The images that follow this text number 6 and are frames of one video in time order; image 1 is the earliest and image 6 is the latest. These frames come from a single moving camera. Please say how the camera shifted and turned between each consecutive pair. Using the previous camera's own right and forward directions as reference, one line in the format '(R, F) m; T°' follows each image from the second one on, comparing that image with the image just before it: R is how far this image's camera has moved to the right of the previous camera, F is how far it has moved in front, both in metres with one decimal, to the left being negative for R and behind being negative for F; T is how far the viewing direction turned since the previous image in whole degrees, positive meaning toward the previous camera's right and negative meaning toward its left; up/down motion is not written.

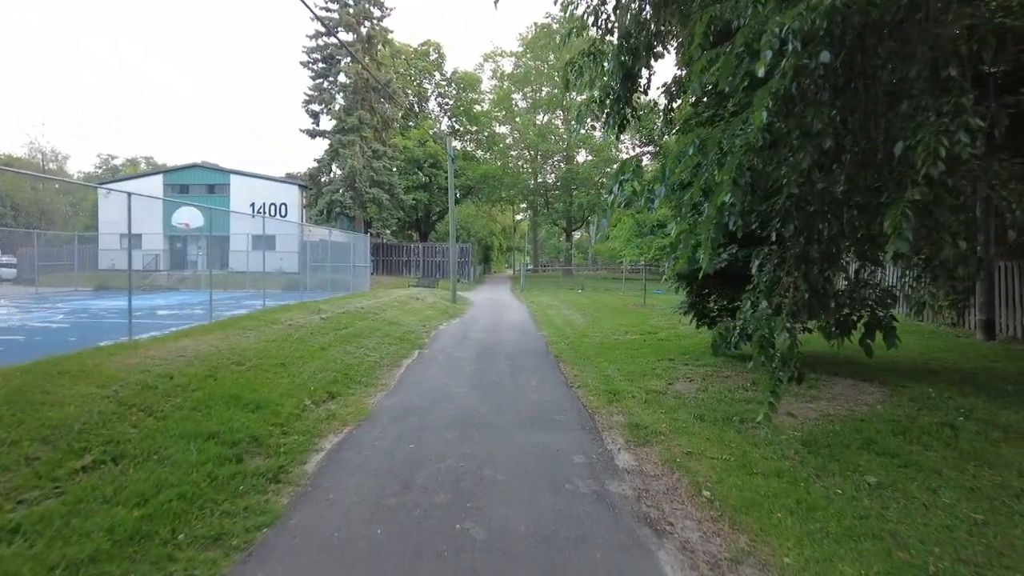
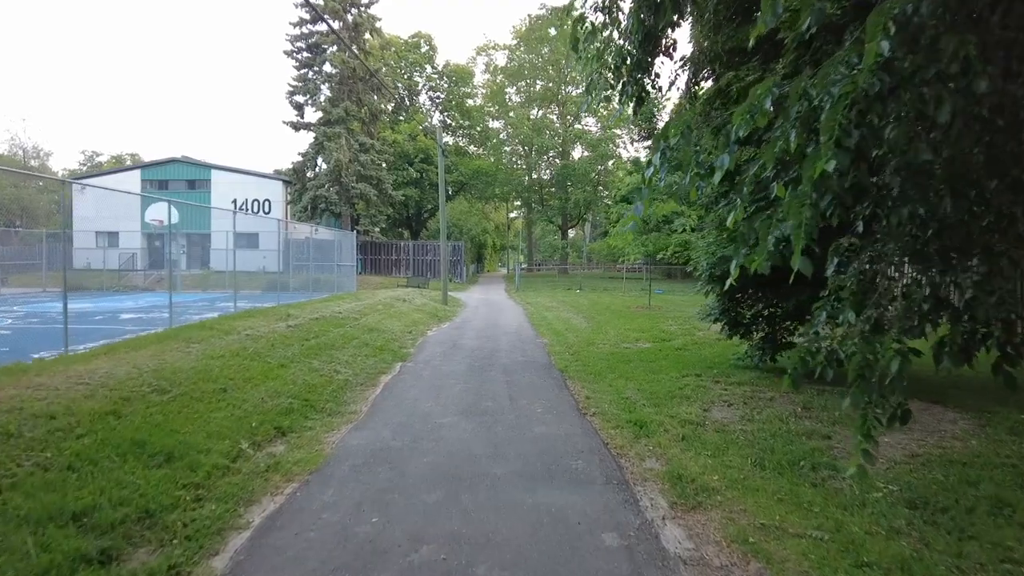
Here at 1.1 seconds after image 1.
(-0.1, +1.5) m; +1°
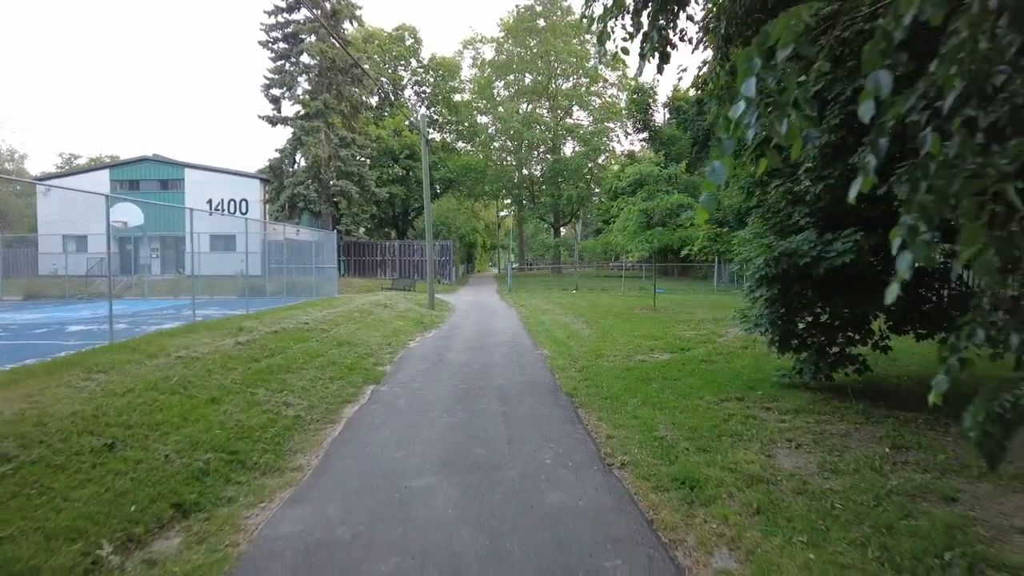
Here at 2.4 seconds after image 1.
(0.0, +1.7) m; +1°
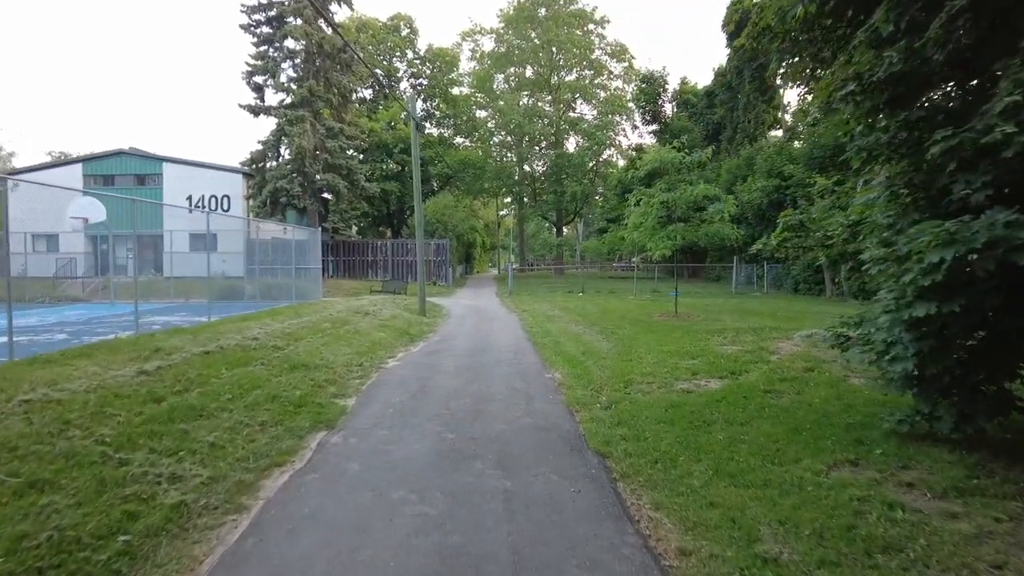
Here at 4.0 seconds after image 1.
(0.0, +2.3) m; 0°
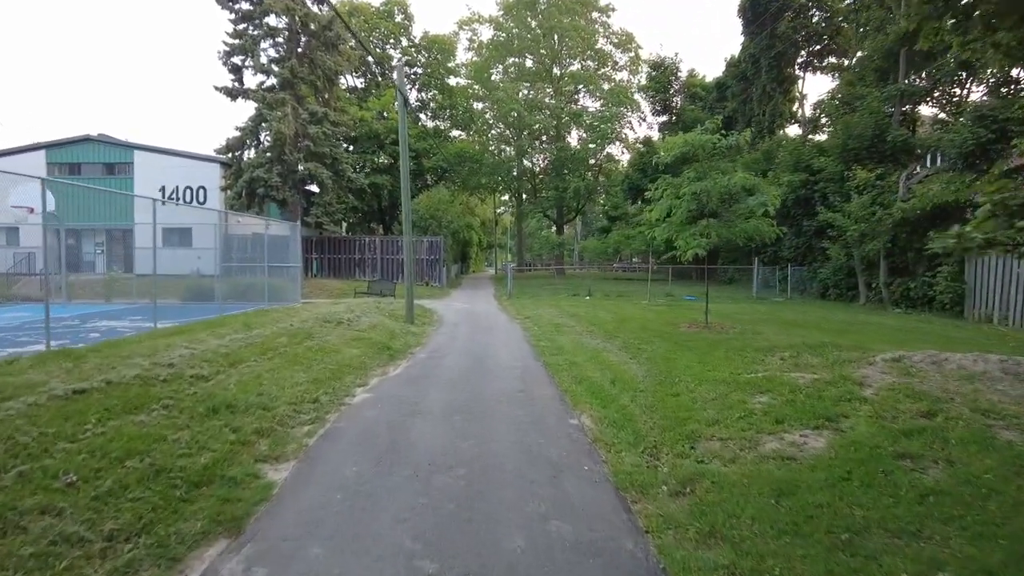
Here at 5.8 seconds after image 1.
(-0.2, +2.4) m; 0°
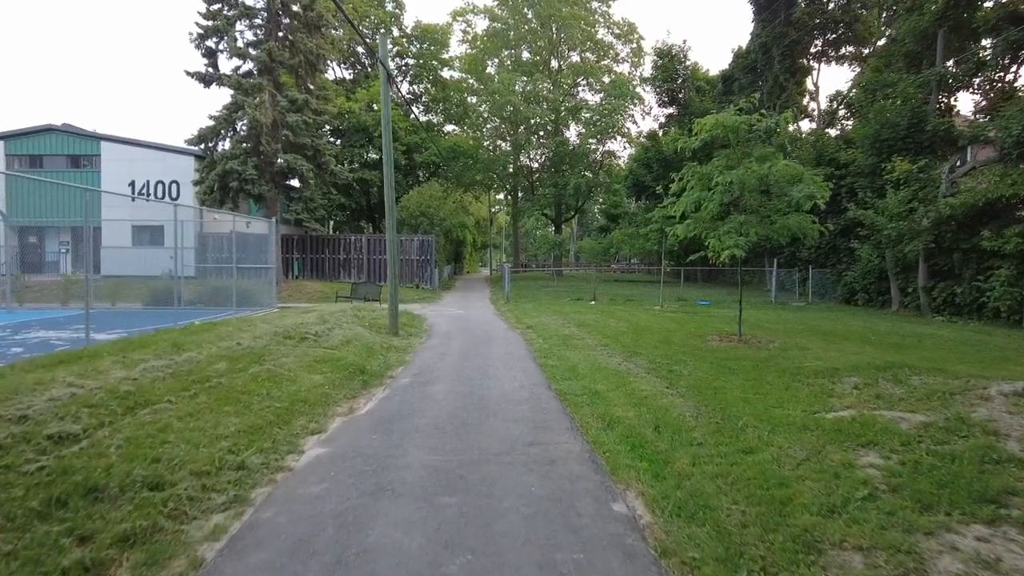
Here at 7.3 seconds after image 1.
(-0.1, +2.0) m; +1°
